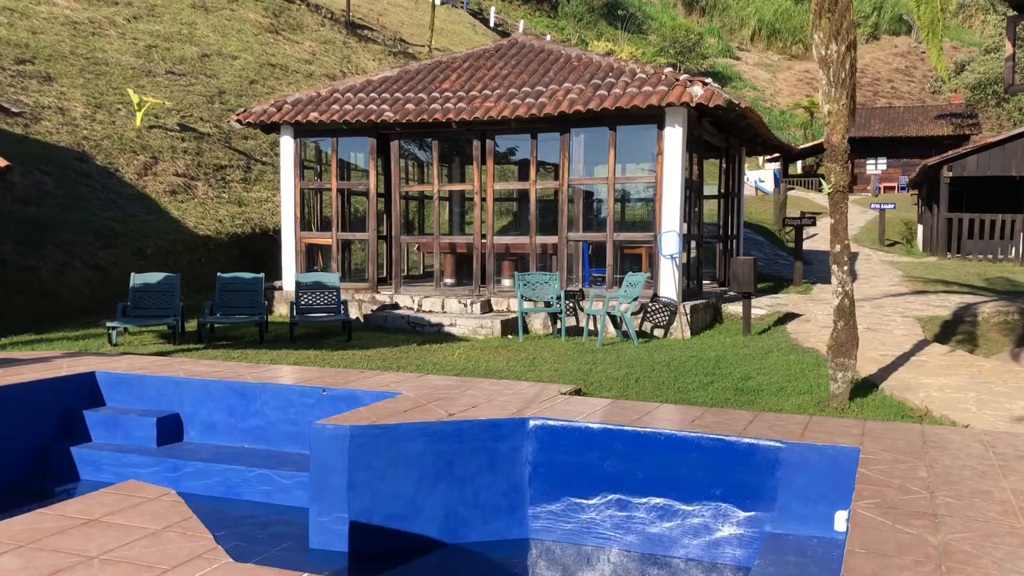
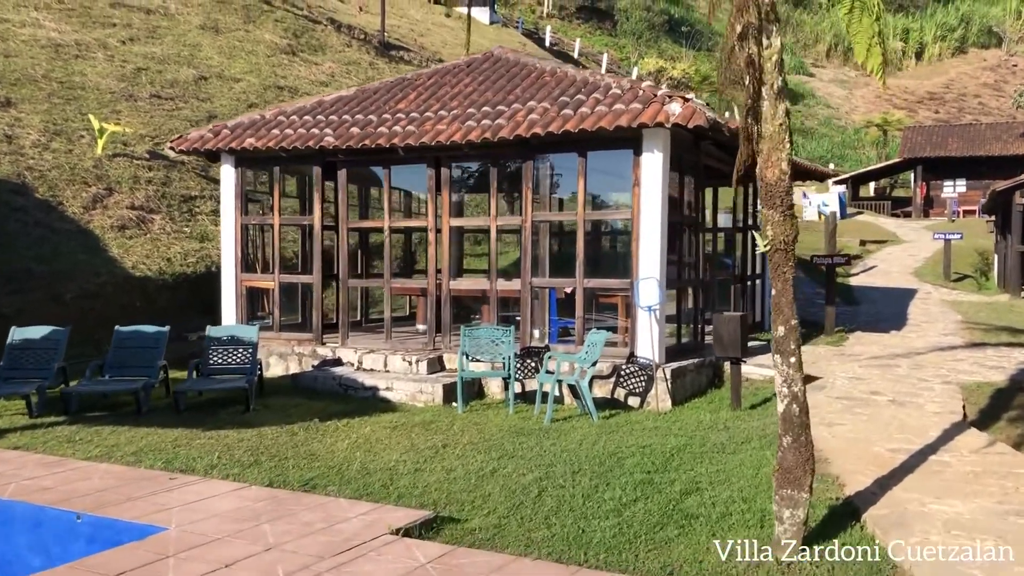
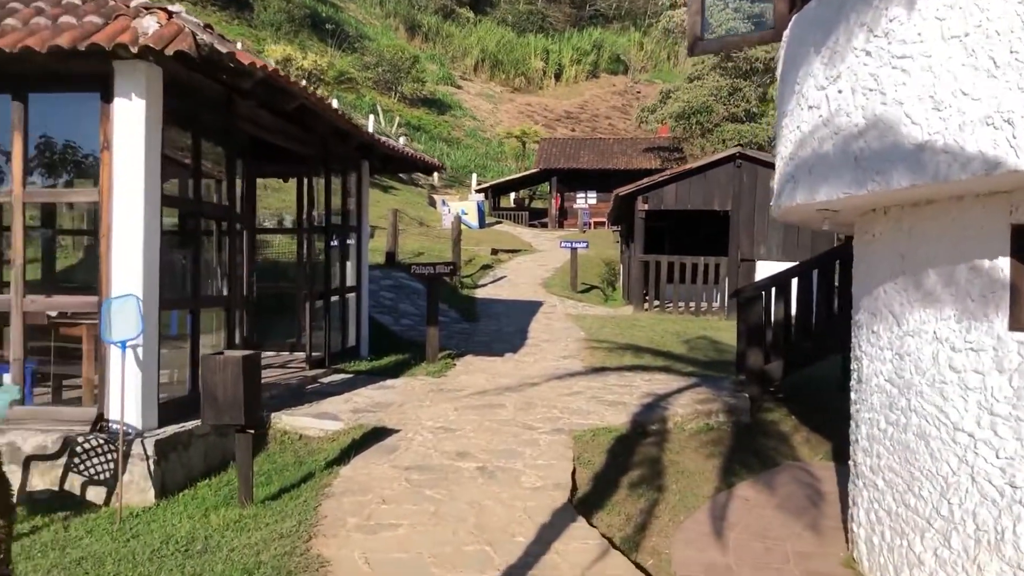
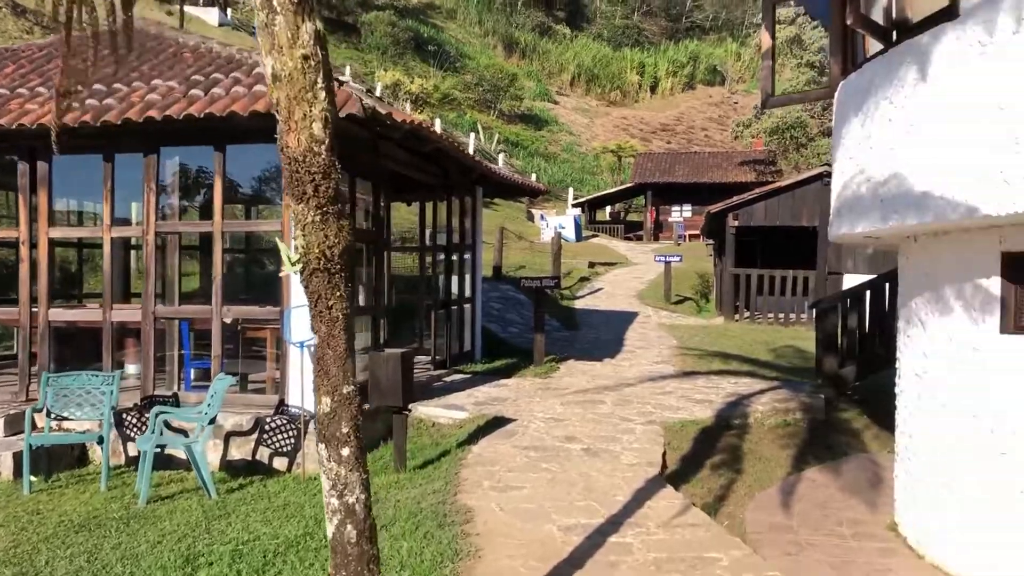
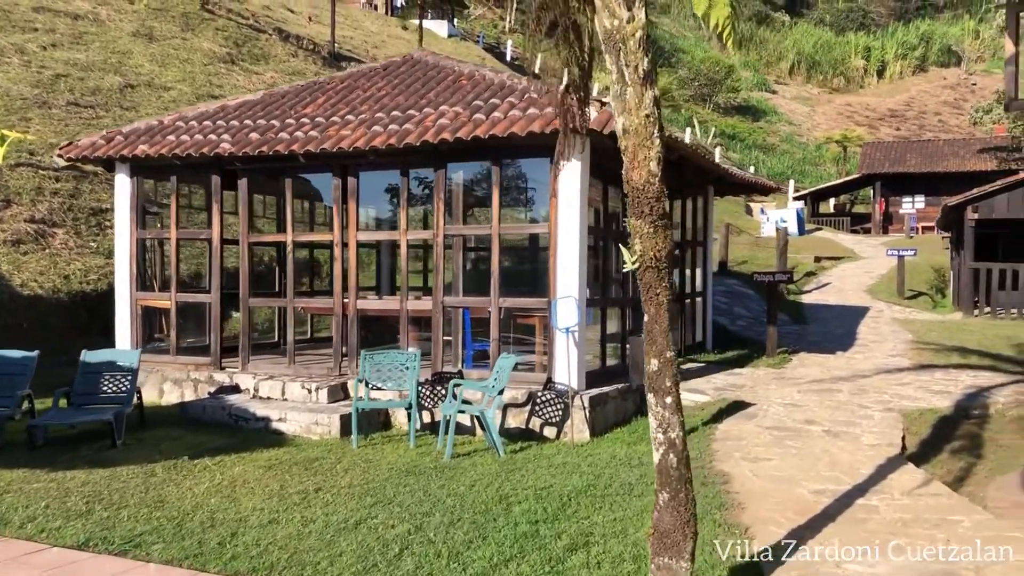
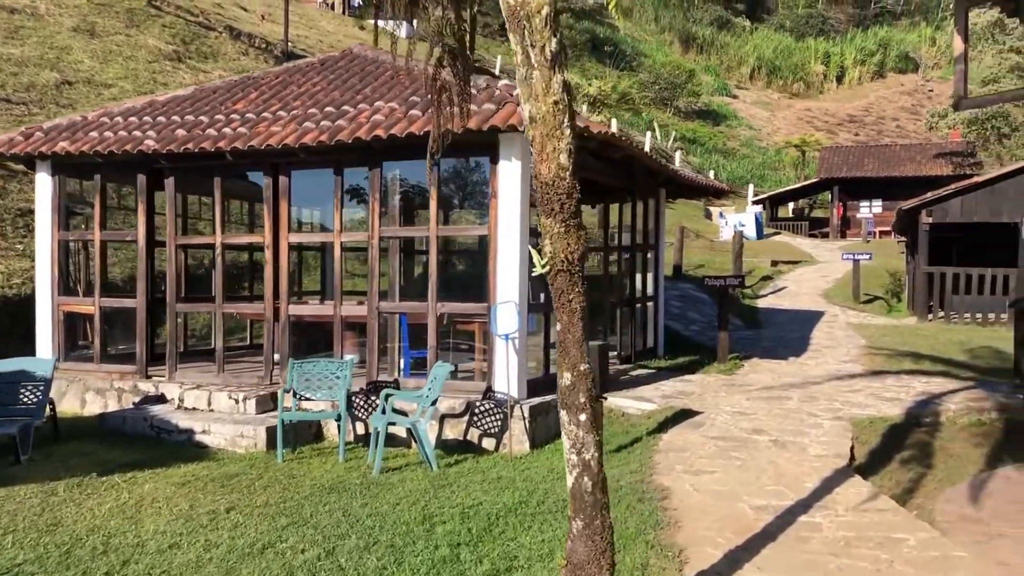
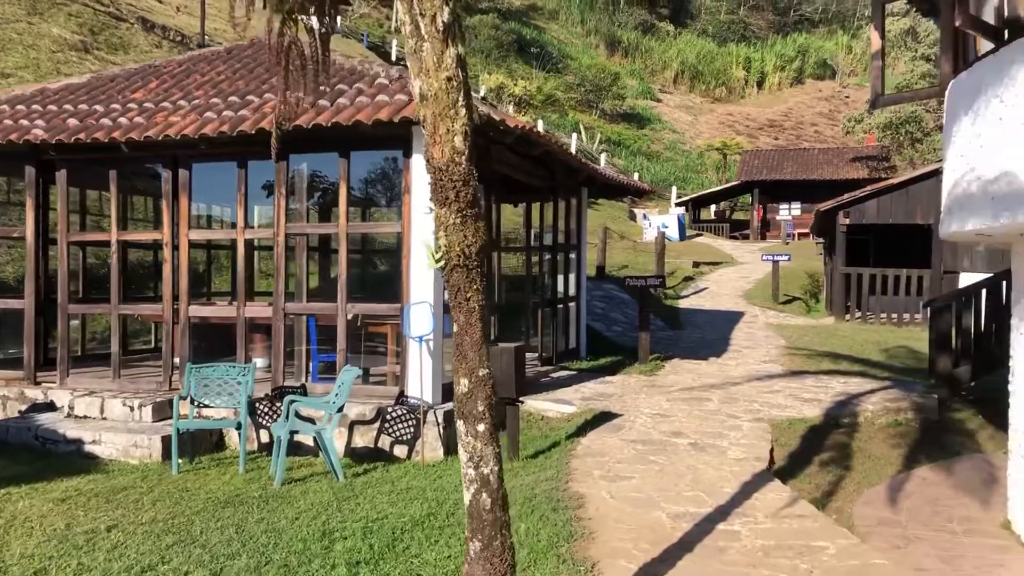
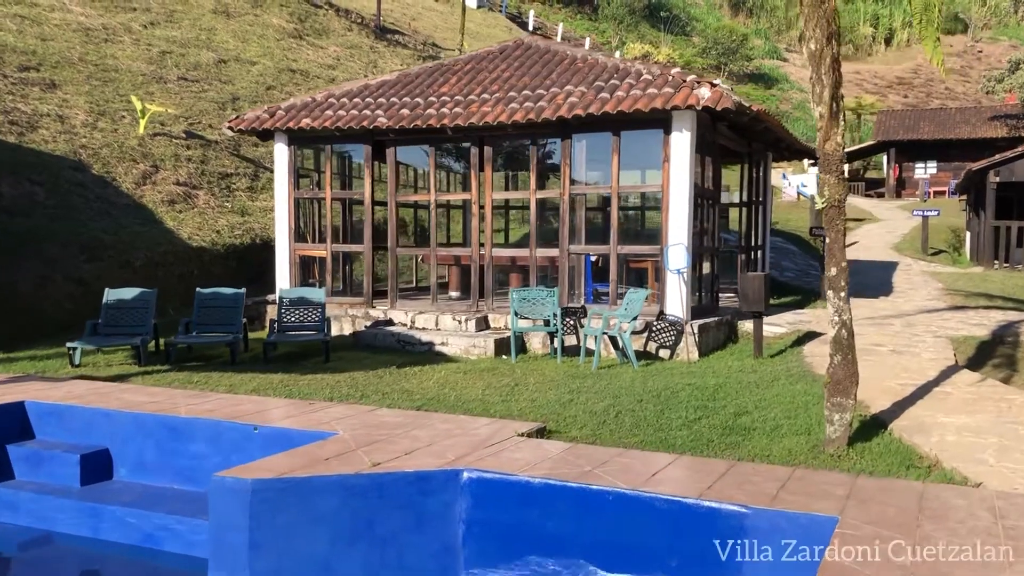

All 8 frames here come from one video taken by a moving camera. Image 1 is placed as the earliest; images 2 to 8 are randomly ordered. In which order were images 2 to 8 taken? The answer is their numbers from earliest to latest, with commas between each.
8, 2, 5, 6, 7, 4, 3
